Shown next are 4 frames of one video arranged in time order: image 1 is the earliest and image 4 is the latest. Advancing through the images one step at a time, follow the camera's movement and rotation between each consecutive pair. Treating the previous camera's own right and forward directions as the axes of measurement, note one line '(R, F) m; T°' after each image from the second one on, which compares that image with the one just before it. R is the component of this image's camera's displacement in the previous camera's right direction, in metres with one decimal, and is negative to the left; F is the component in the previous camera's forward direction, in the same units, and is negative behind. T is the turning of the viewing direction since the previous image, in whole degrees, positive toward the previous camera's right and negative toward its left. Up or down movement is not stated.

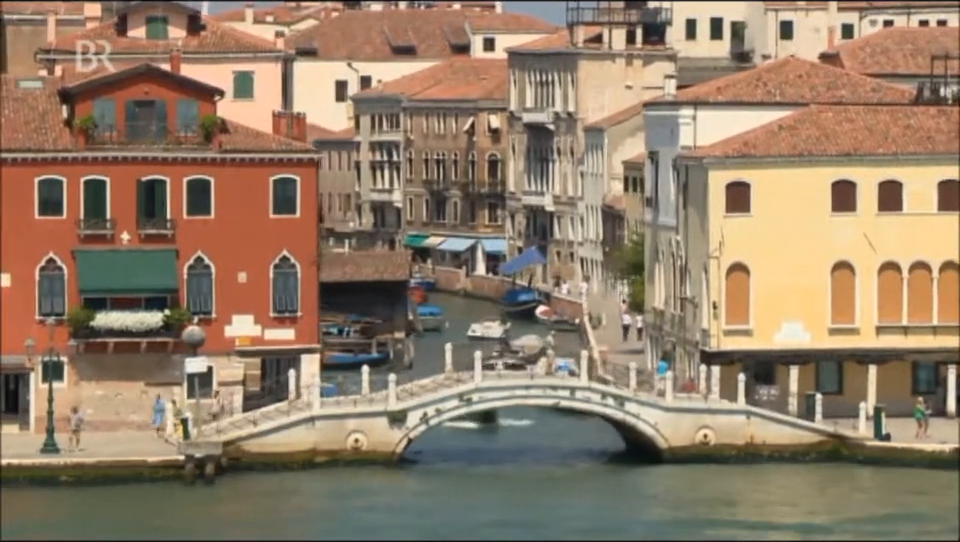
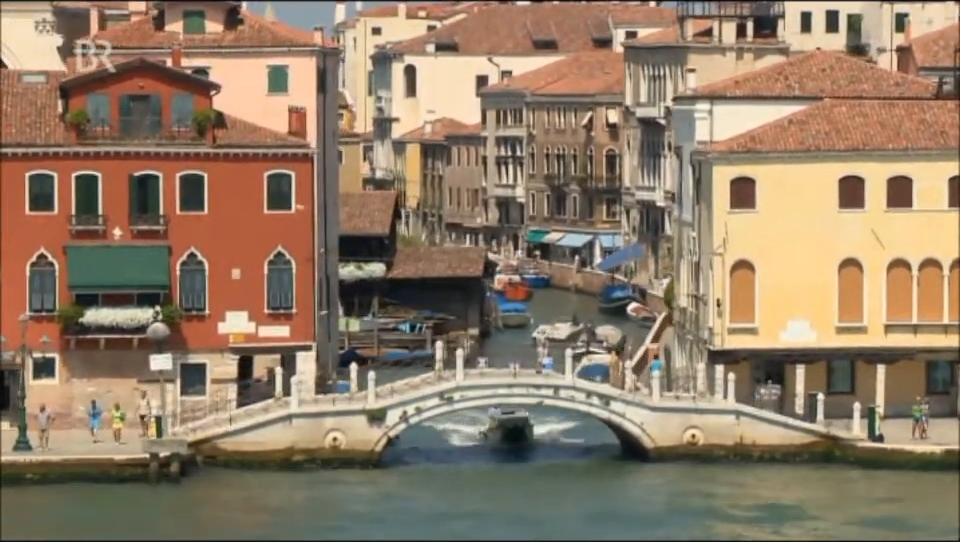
(+4.3, +1.1) m; -4°
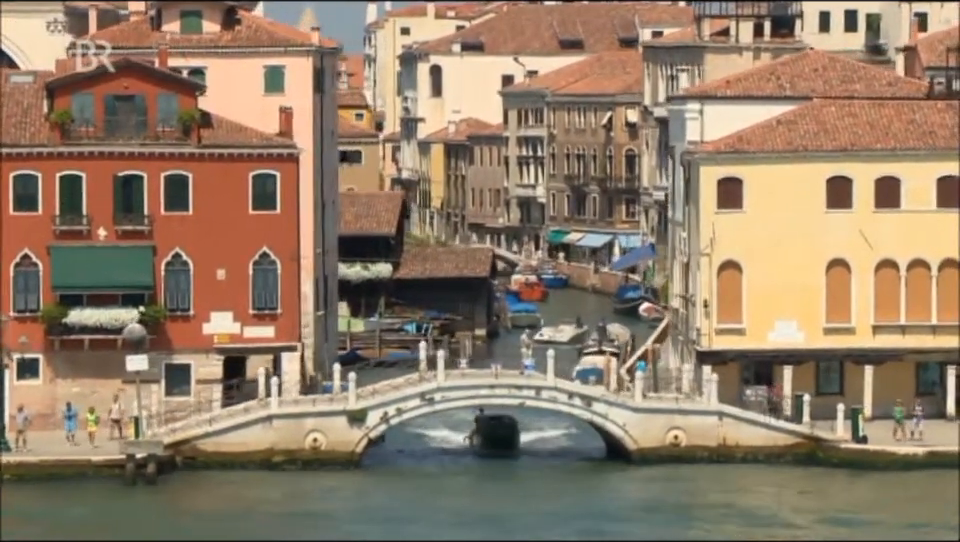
(+1.2, +0.2) m; -1°
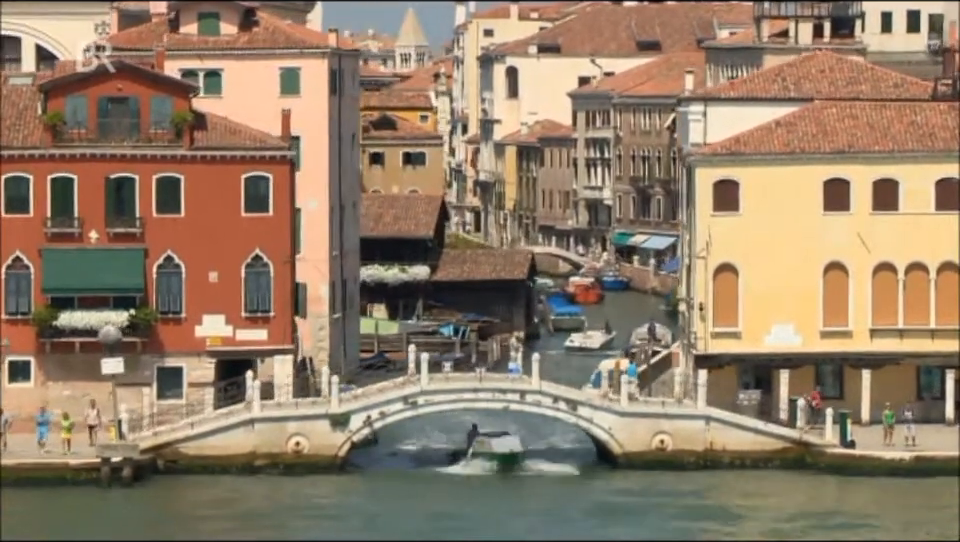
(+2.5, +0.4) m; -2°
